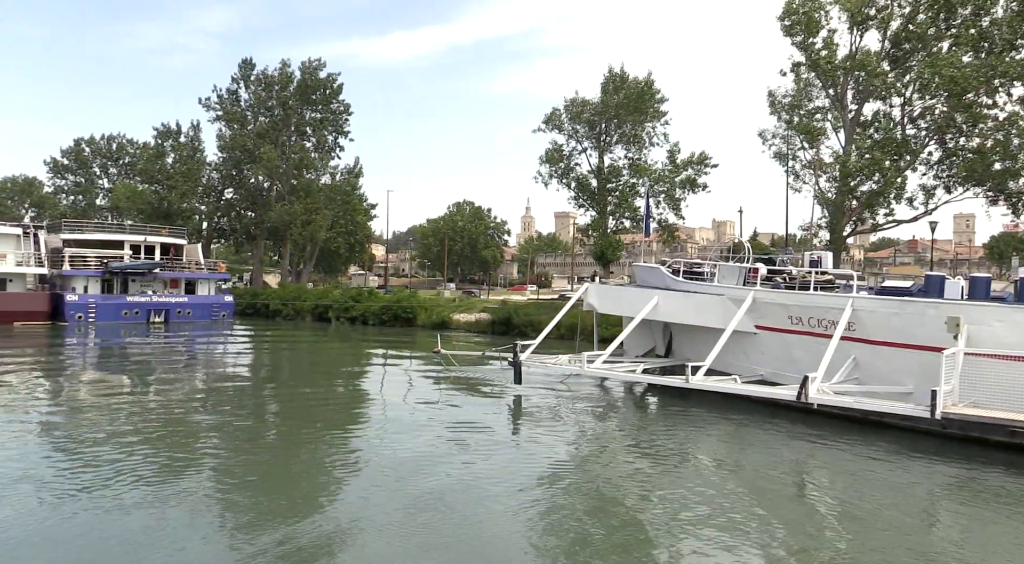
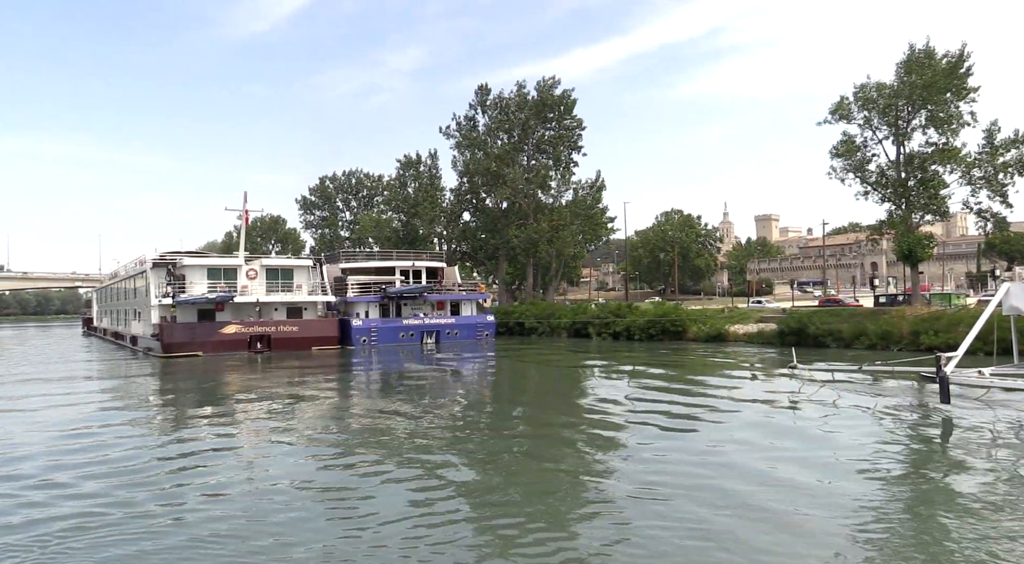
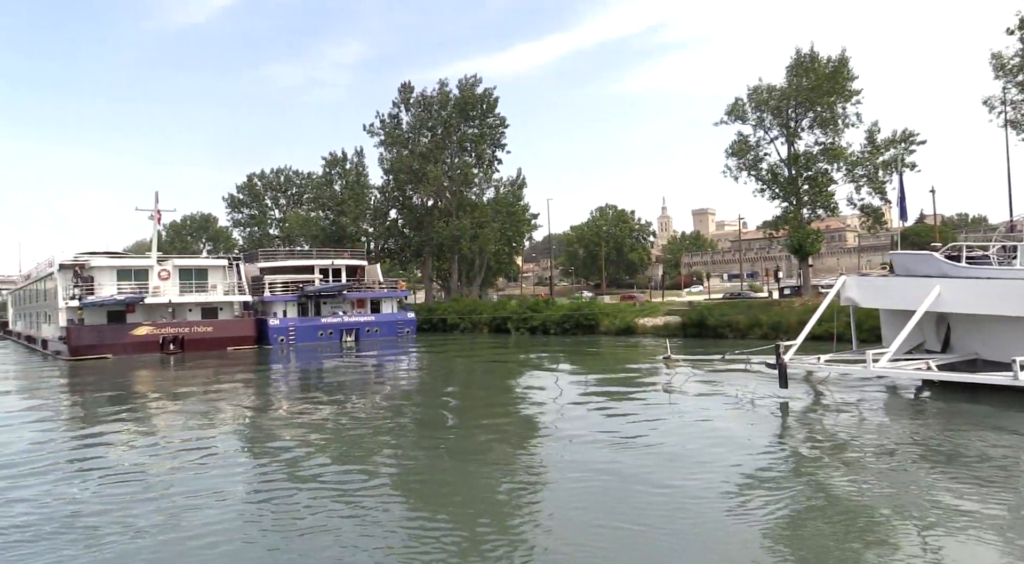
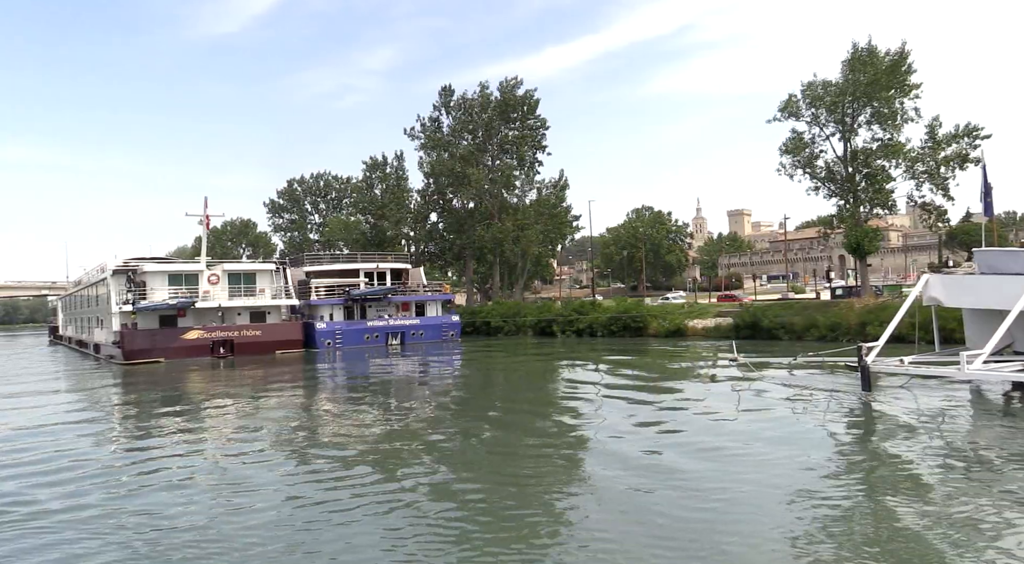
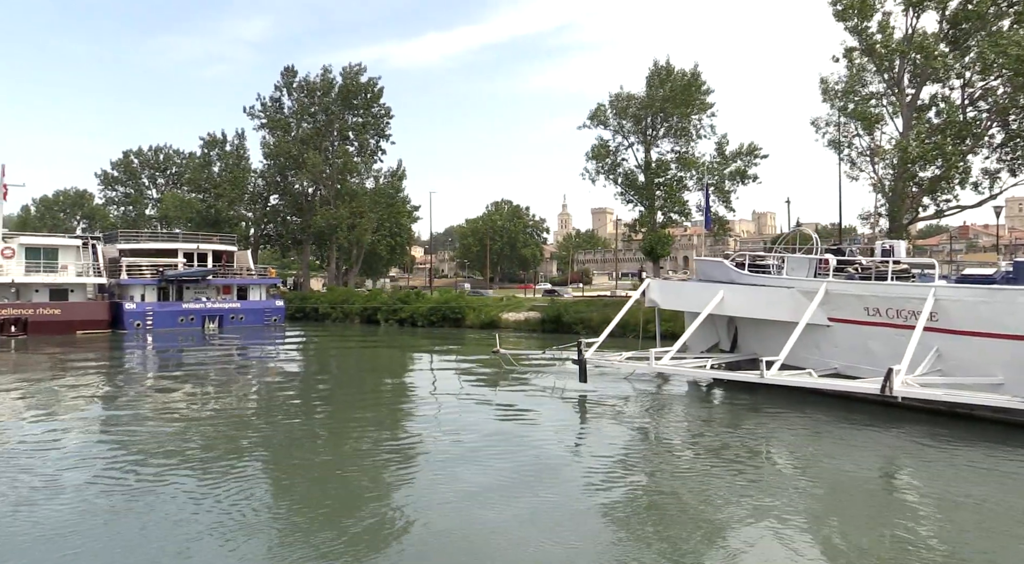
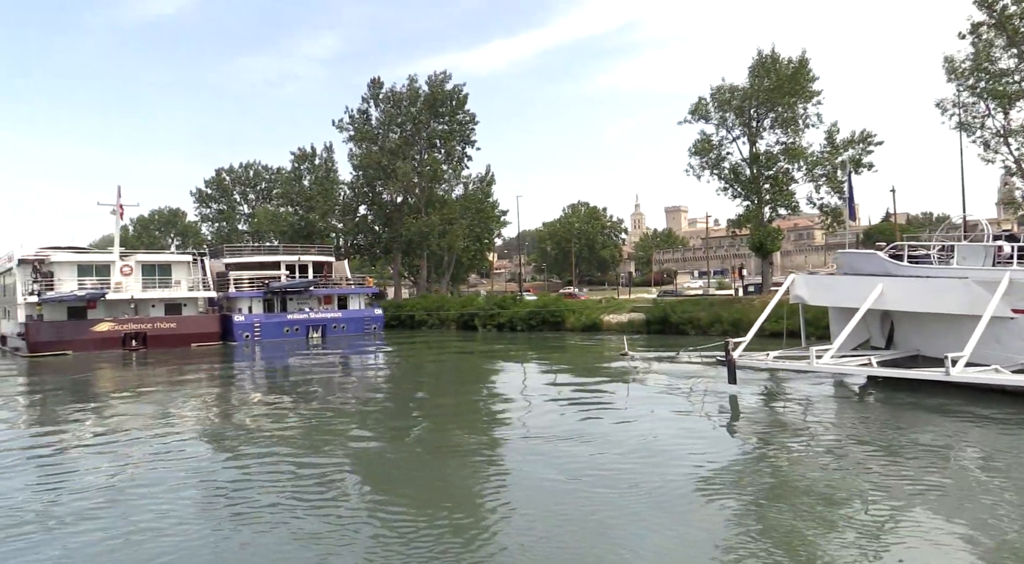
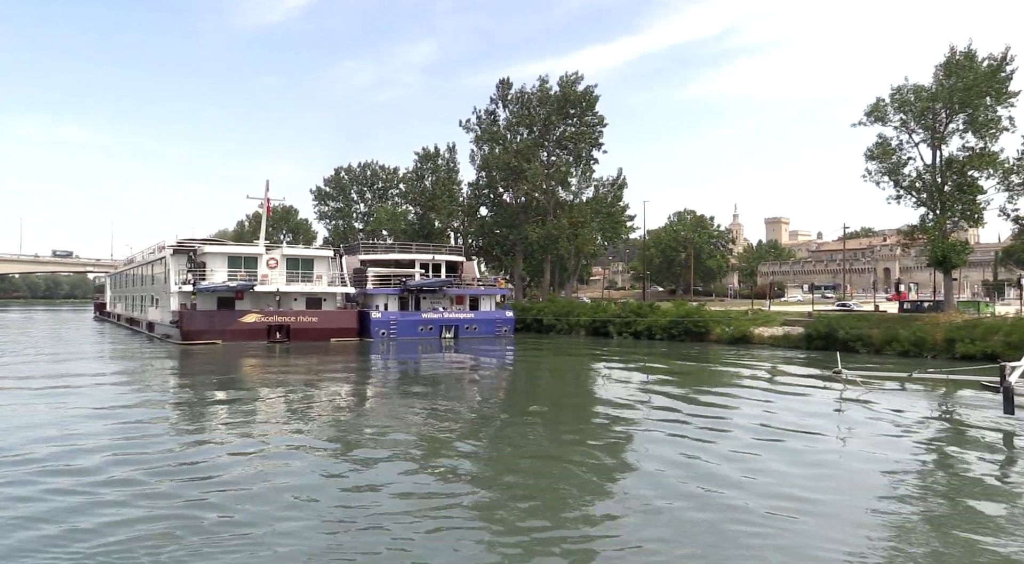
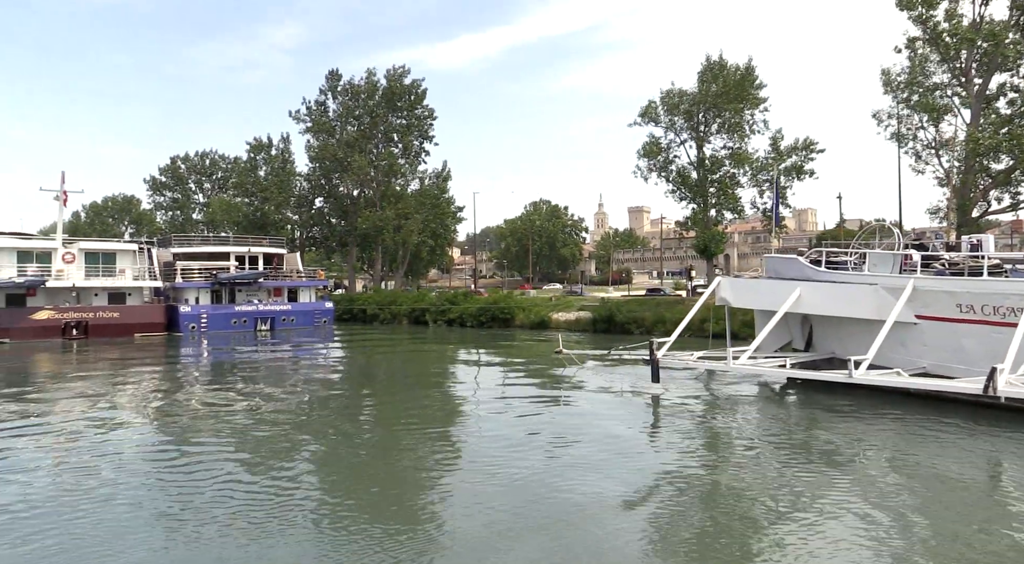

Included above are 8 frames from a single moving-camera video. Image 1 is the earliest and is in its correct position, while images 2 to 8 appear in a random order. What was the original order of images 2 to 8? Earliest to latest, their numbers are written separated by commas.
5, 8, 6, 3, 4, 2, 7
